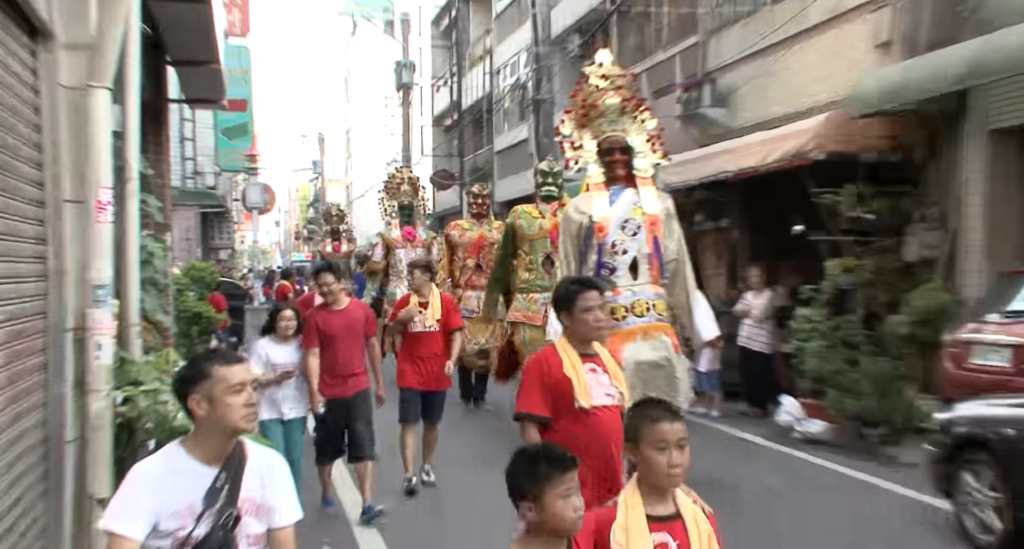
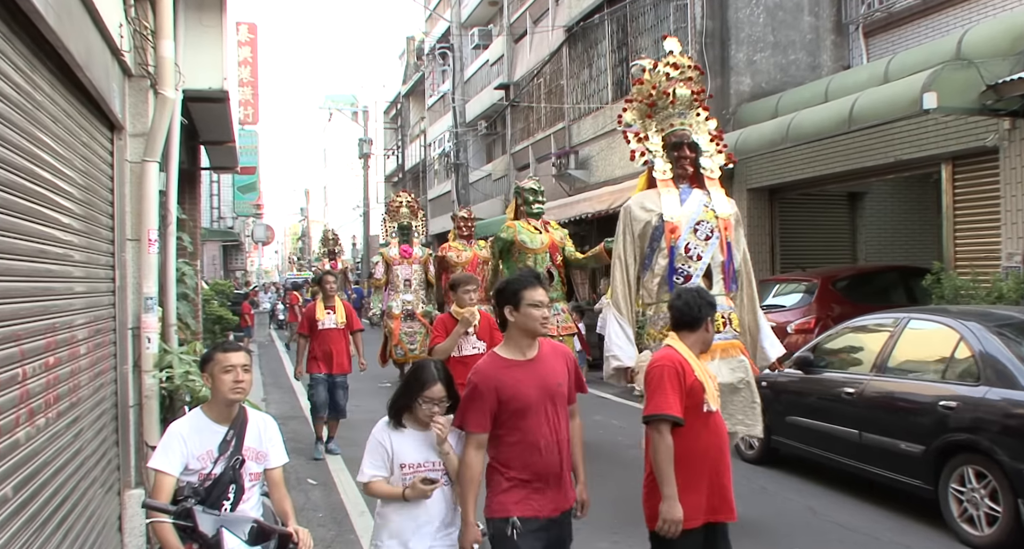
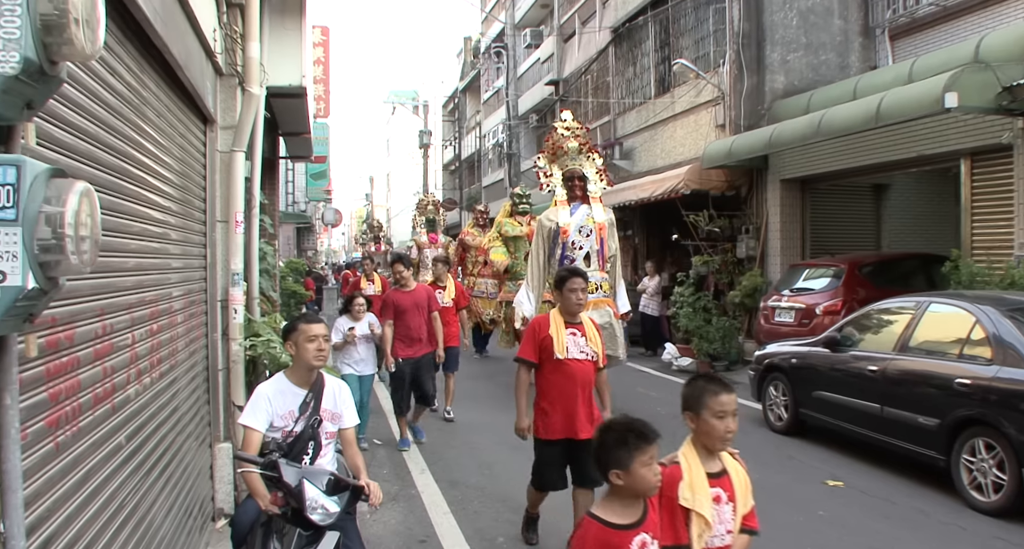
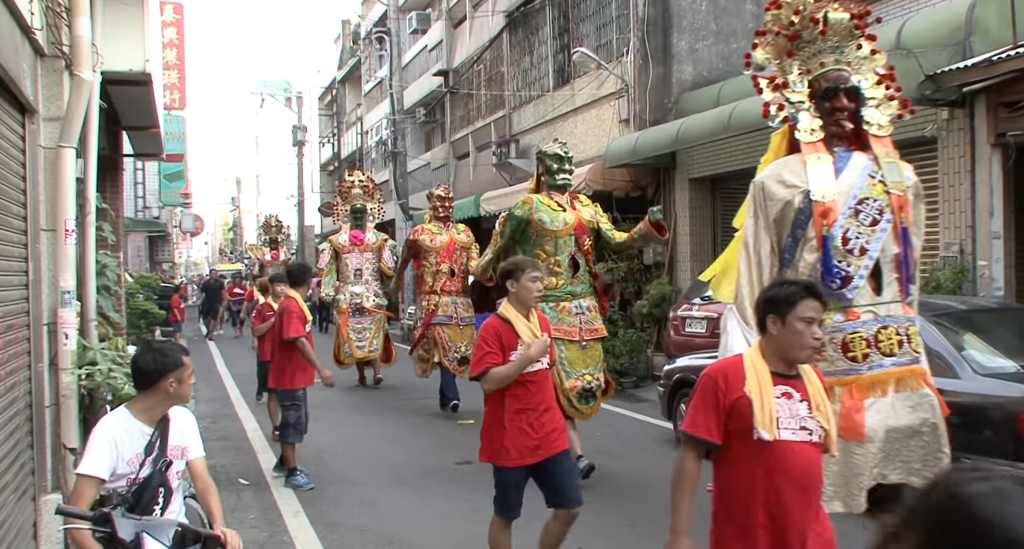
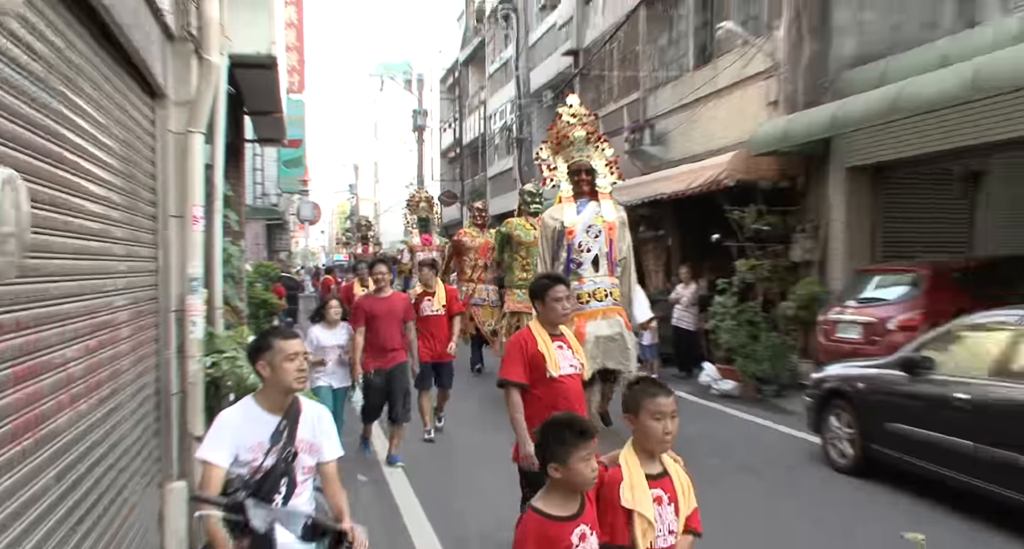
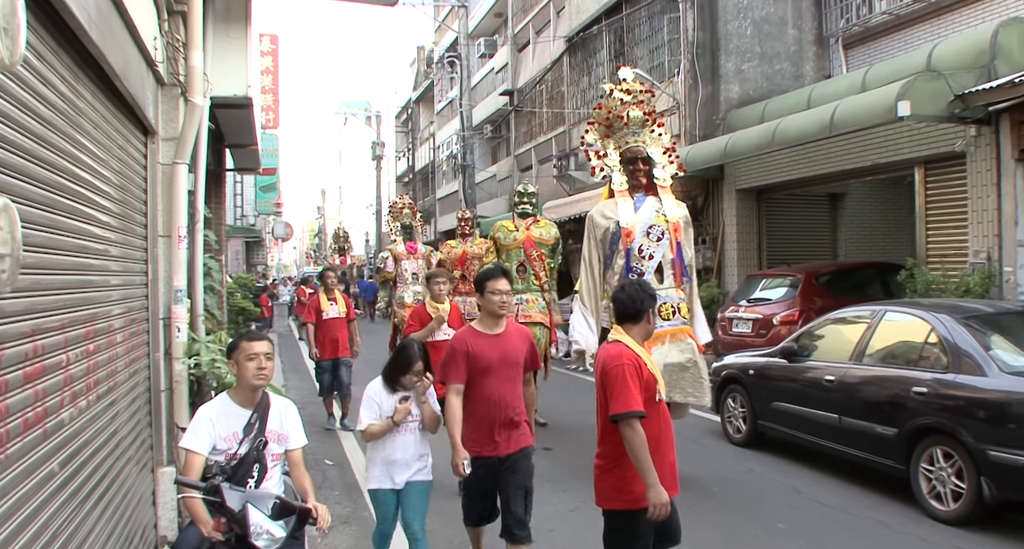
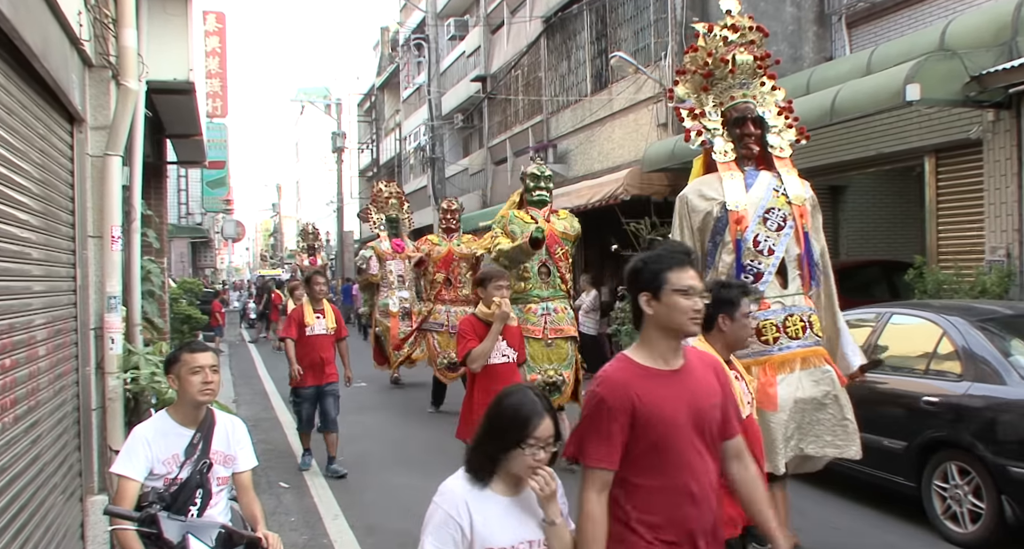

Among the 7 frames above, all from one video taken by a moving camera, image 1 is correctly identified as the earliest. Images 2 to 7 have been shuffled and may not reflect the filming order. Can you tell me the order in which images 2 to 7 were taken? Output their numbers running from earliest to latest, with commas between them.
5, 3, 6, 2, 7, 4
